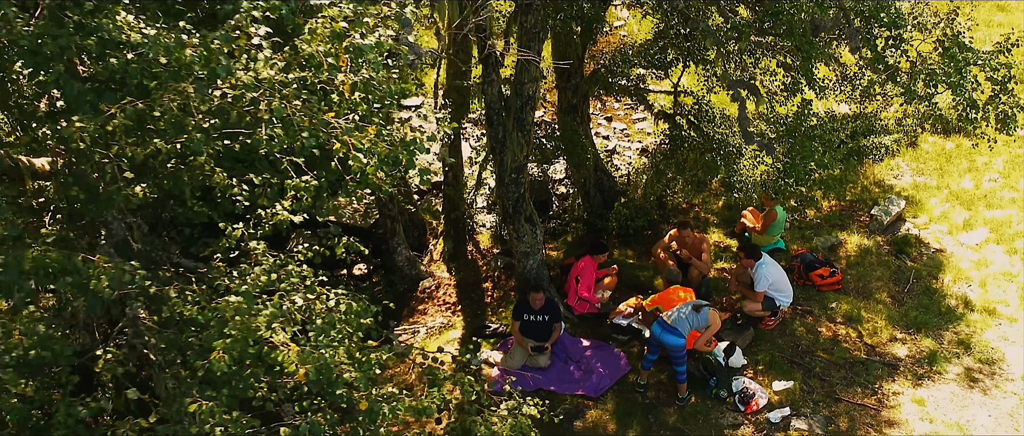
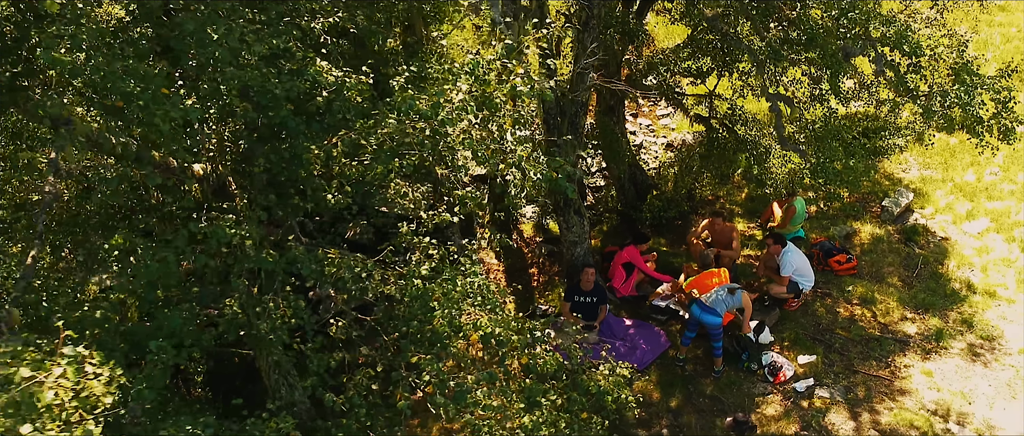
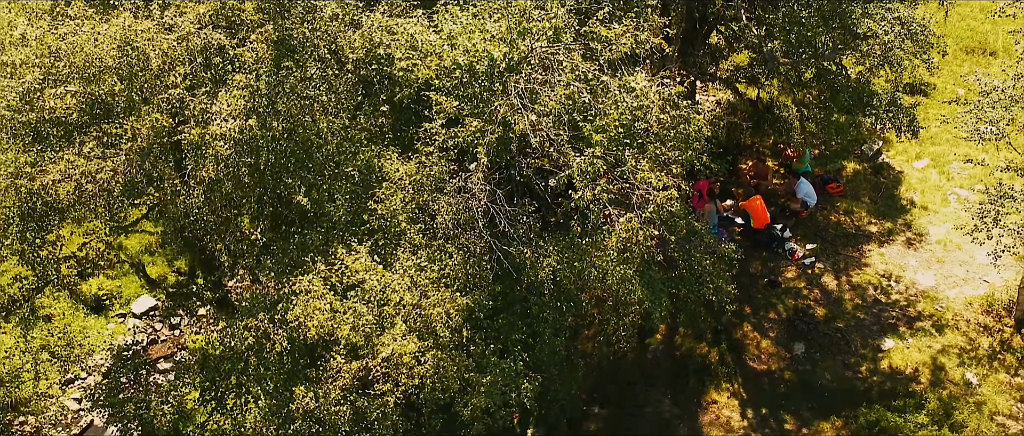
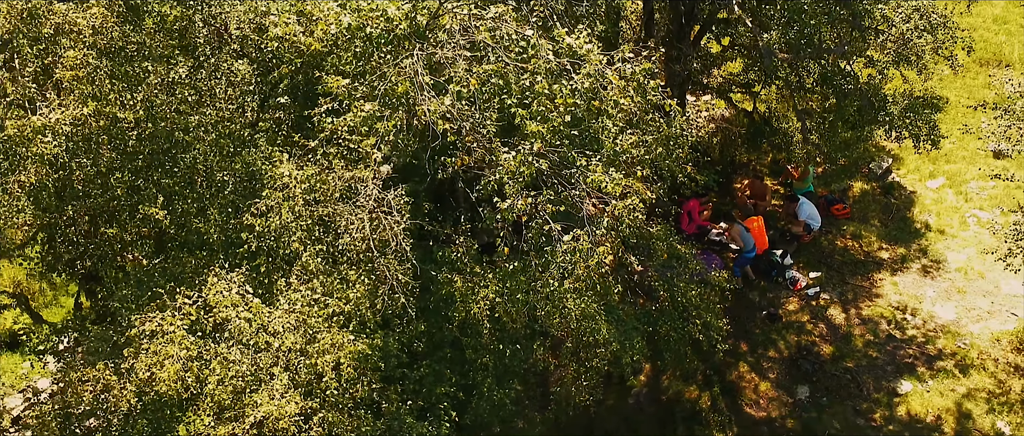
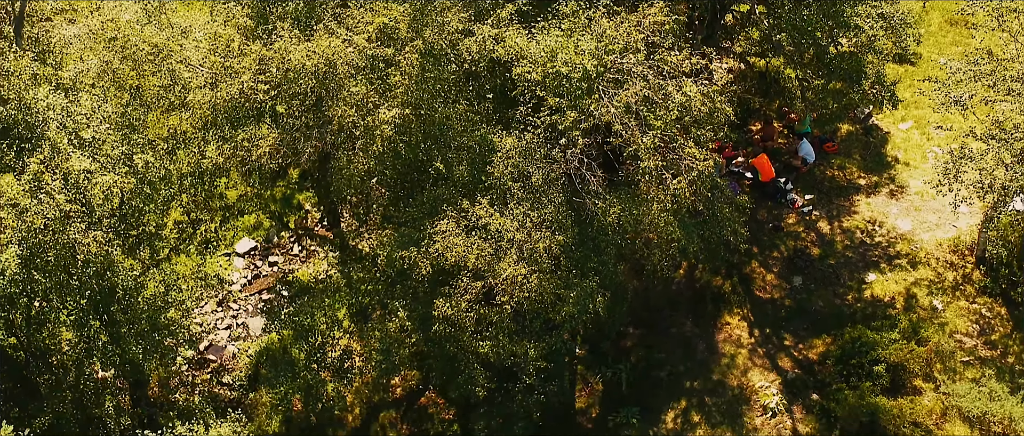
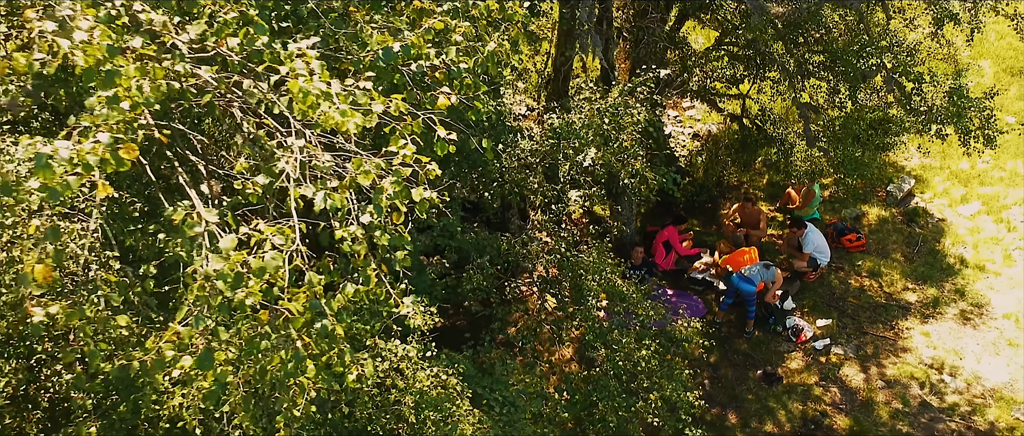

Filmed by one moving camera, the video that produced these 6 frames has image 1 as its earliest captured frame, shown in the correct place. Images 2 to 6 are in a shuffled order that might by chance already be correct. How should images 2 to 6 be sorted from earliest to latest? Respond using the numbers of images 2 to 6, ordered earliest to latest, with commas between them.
2, 6, 4, 3, 5
